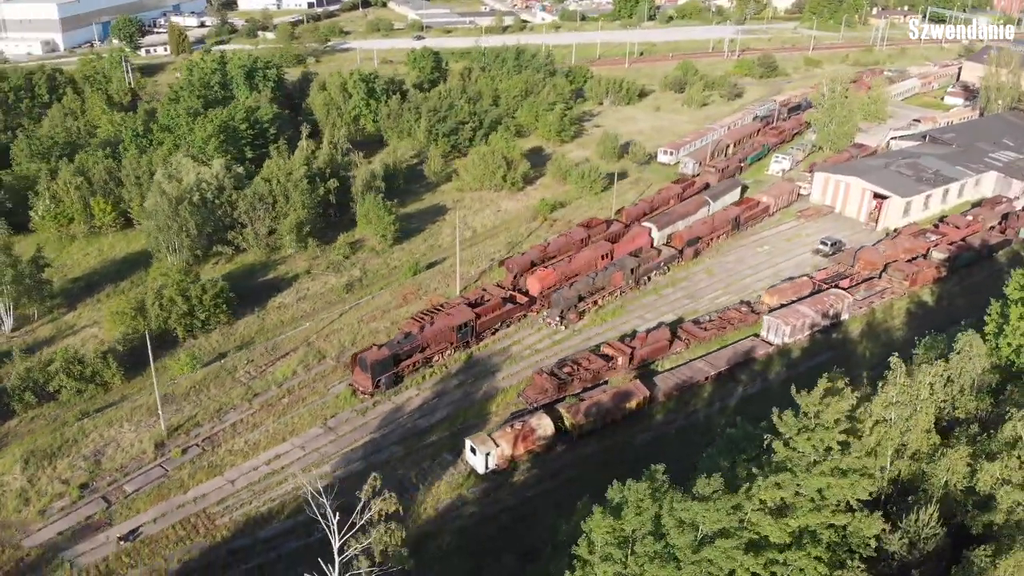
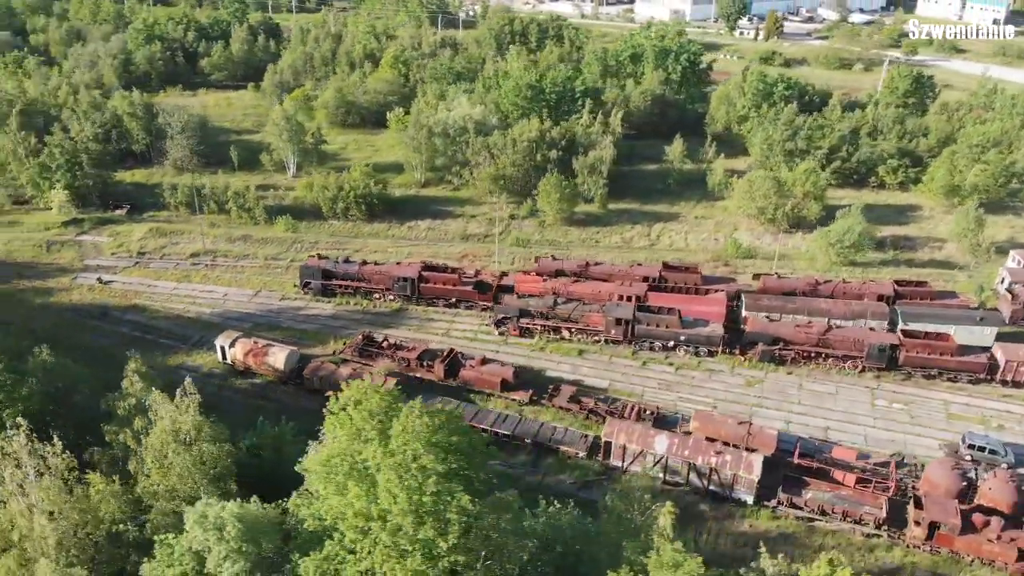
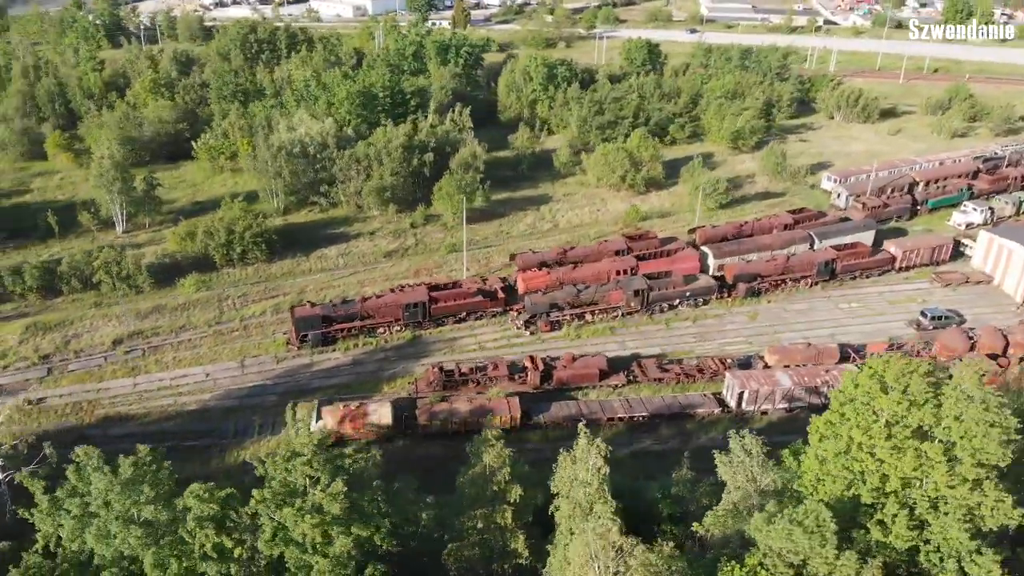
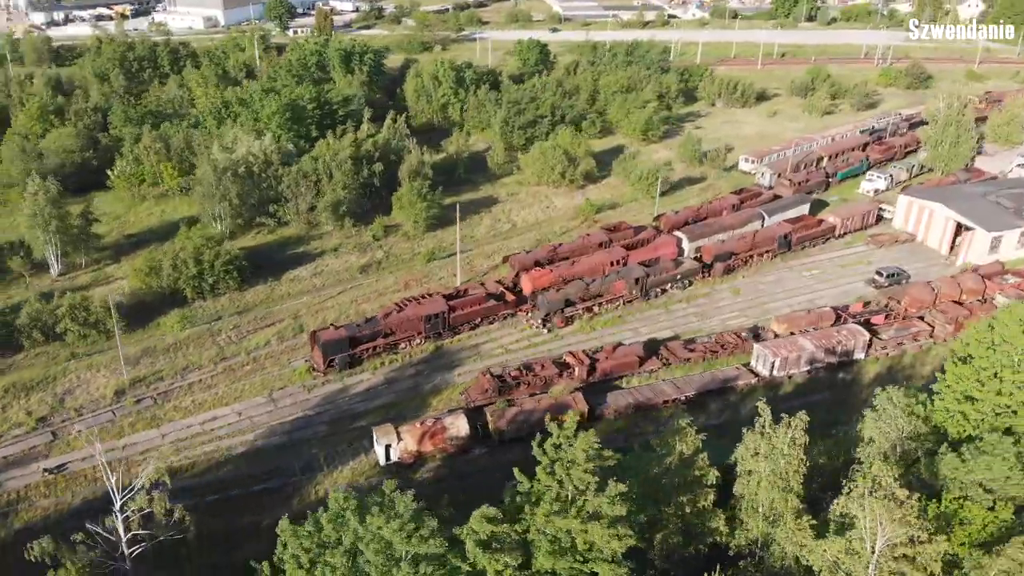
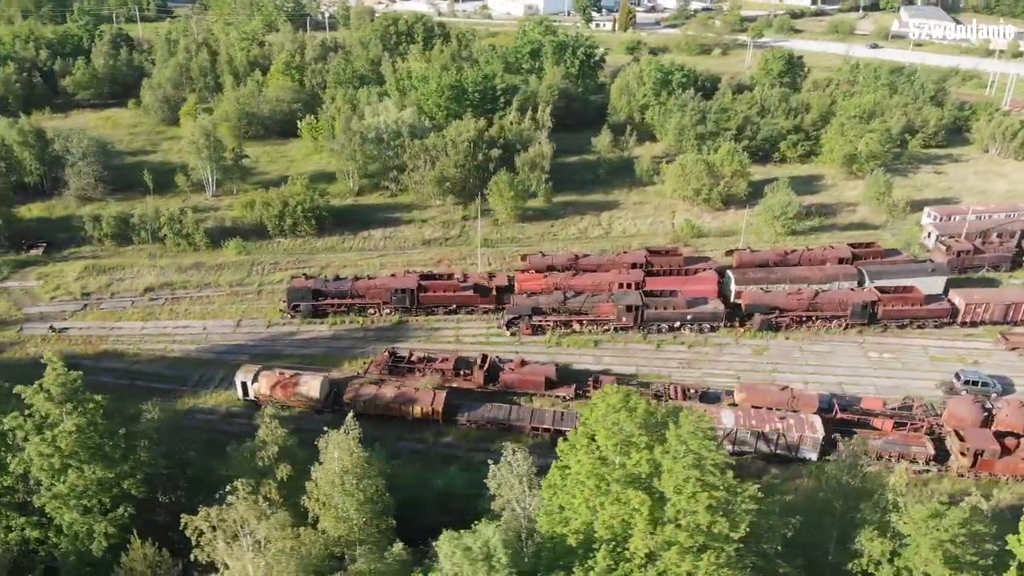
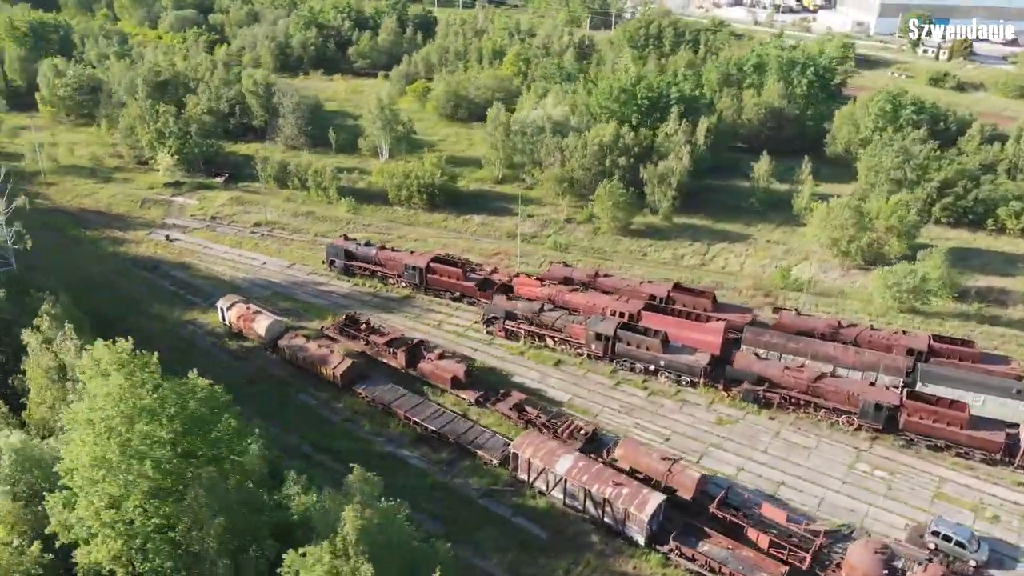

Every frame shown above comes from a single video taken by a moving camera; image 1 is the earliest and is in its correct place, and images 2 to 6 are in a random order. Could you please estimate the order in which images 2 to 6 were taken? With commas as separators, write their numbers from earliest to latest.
4, 3, 5, 2, 6
